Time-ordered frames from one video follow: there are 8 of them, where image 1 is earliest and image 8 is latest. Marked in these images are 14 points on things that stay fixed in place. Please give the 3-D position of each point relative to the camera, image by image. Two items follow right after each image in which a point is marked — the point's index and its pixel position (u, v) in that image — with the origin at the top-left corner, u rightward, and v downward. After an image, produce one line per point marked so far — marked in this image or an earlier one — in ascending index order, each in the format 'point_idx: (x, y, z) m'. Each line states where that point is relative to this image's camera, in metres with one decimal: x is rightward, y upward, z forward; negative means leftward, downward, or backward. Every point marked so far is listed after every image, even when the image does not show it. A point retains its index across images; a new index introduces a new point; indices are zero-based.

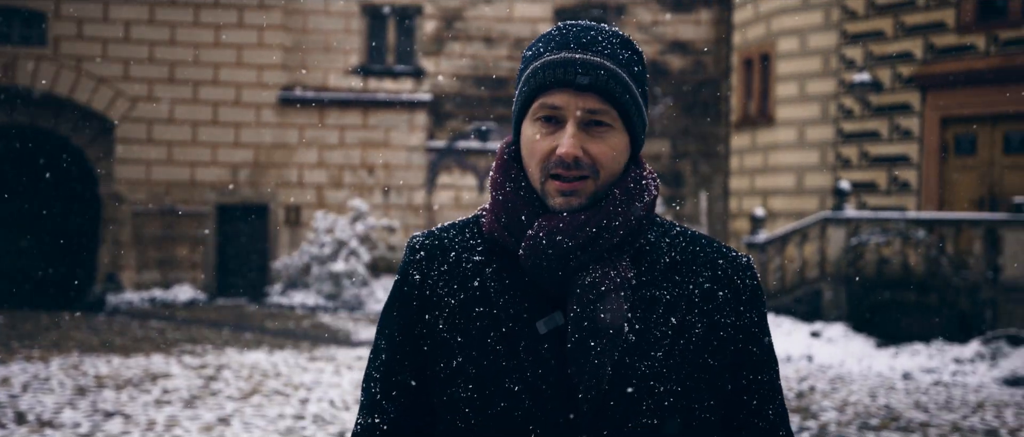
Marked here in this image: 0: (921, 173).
0: (+6.4, +0.7, +14.1) m
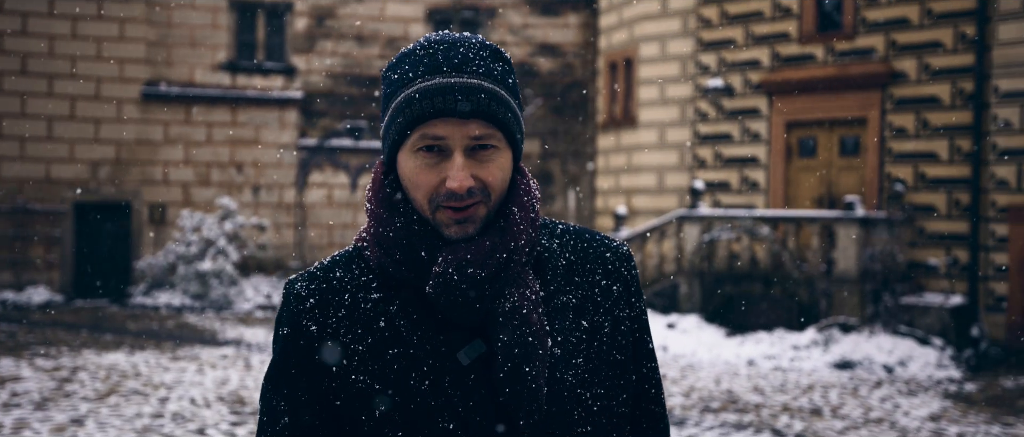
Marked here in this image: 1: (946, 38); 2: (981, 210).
0: (+4.3, +0.8, +15.1) m
1: (+6.4, +2.7, +13.1) m
2: (+6.8, +0.1, +12.9) m
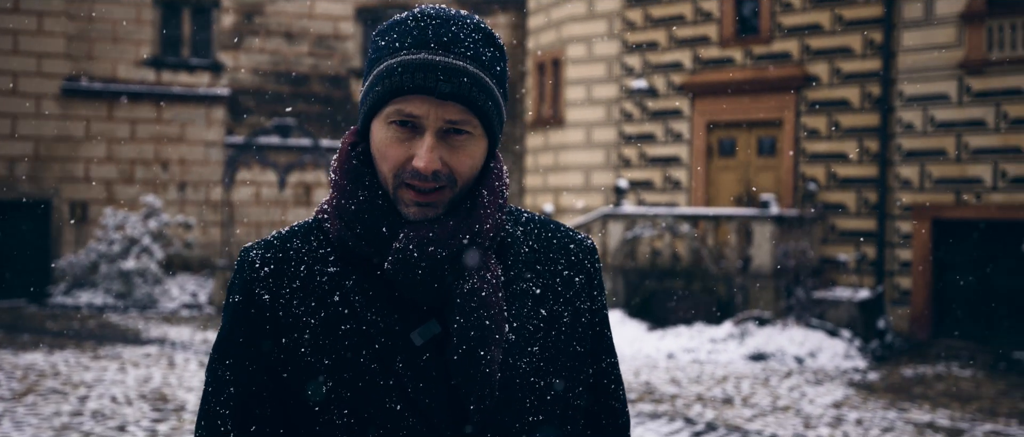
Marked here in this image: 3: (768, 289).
0: (+3.1, +0.8, +15.5) m
1: (+5.3, +2.7, +13.7) m
2: (+5.7, +0.2, +13.6) m
3: (+3.7, -1.0, +12.9) m
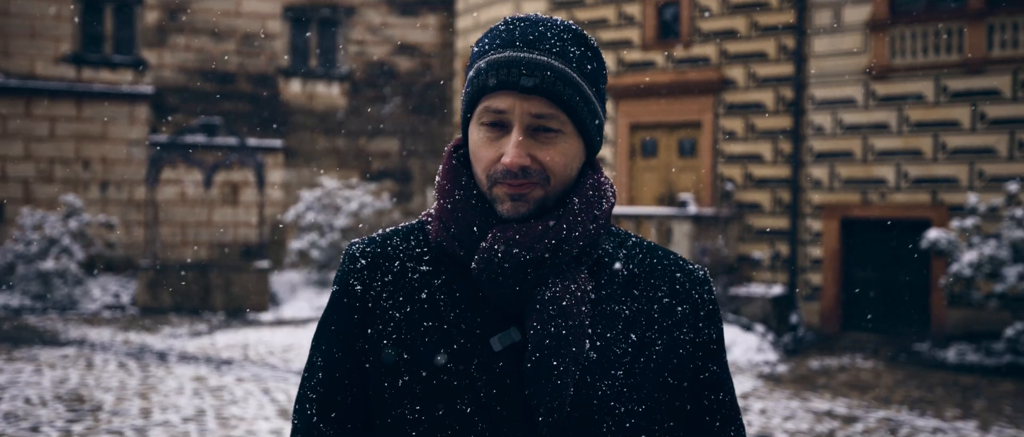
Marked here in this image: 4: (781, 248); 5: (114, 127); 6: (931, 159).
0: (+1.8, +0.8, +15.9) m
1: (+4.1, +2.7, +14.3) m
2: (+4.6, +0.2, +14.2) m
3: (+2.6, -1.0, +13.3) m
4: (+4.3, -0.5, +14.2) m
5: (-7.8, +1.8, +17.4) m
6: (+6.1, +0.9, +12.9) m
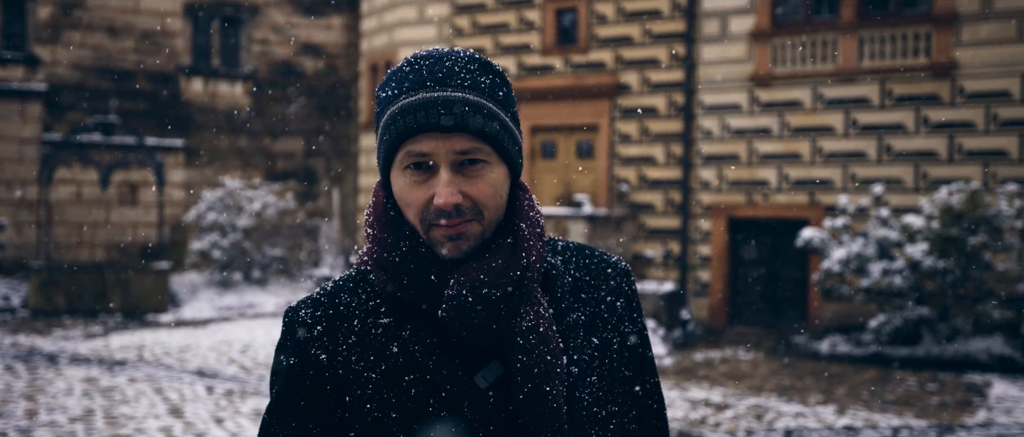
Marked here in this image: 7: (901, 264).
0: (0.0, +0.8, +16.3) m
1: (+2.5, +2.7, +14.9) m
2: (+3.0, +0.2, +14.8) m
3: (+1.1, -1.0, +13.8) m
4: (+2.7, -0.5, +14.8) m
5: (-9.6, +1.8, +16.9) m
6: (+4.6, +0.9, +13.7) m
7: (+4.8, -0.6, +11.1) m
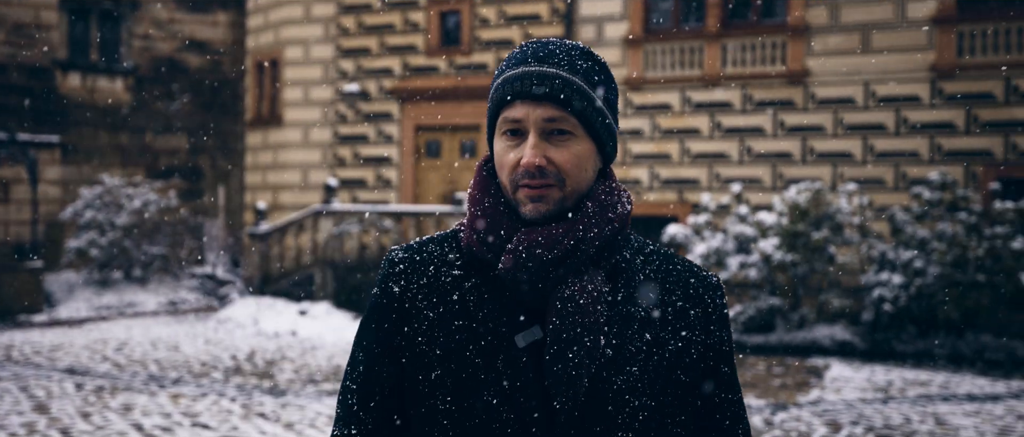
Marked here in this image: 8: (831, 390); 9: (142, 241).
0: (-2.1, +0.9, +16.6) m
1: (+0.5, +2.8, +15.5) m
2: (+1.0, +0.2, +15.4) m
3: (-0.8, -1.0, +14.2) m
4: (+0.7, -0.4, +15.4) m
5: (-11.8, +1.8, +16.2) m
6: (+2.7, +0.9, +14.5) m
7: (+3.3, -0.5, +11.9) m
8: (+3.3, -1.8, +9.4) m
9: (-7.0, -0.4, +16.8) m
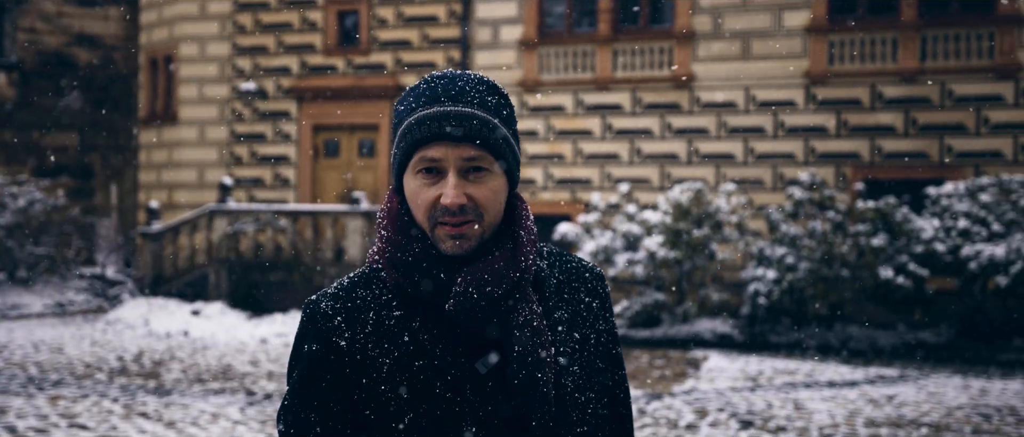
0: (-4.0, +0.9, +16.6) m
1: (-1.3, +2.8, +15.7) m
2: (-0.8, +0.2, +15.7) m
3: (-2.4, -0.9, +14.3) m
4: (-1.1, -0.4, +15.6) m
5: (-13.6, +1.8, +15.2) m
6: (+1.0, +0.9, +14.9) m
7: (+1.8, -0.5, +12.4) m
8: (+2.1, -1.8, +9.9) m
9: (-8.8, -0.4, +16.3) m
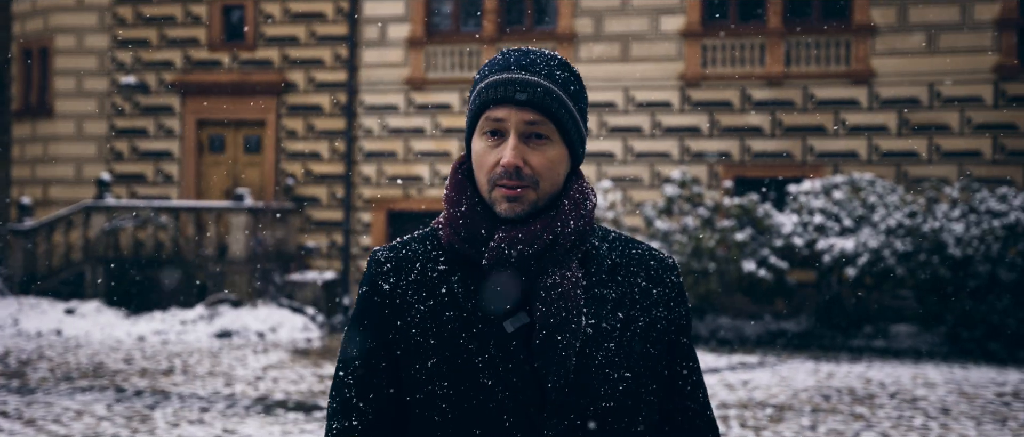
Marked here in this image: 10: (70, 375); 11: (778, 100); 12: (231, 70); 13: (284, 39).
0: (-6.0, +0.9, +16.3) m
1: (-3.3, +2.8, +15.6) m
2: (-2.8, +0.3, +15.7) m
3: (-4.3, -0.9, +14.1) m
4: (-3.1, -0.3, +15.6) m
5: (-15.4, +1.9, +13.9) m
6: (-0.9, +1.0, +15.1) m
7: (+0.2, -0.4, +12.7) m
8: (+0.8, -1.7, +10.2) m
9: (-10.8, -0.4, +15.5) m
10: (-4.9, -1.7, +9.9) m
11: (+4.1, +1.8, +13.6) m
12: (-5.0, +2.6, +15.9) m
13: (-4.0, +3.2, +15.7) m
